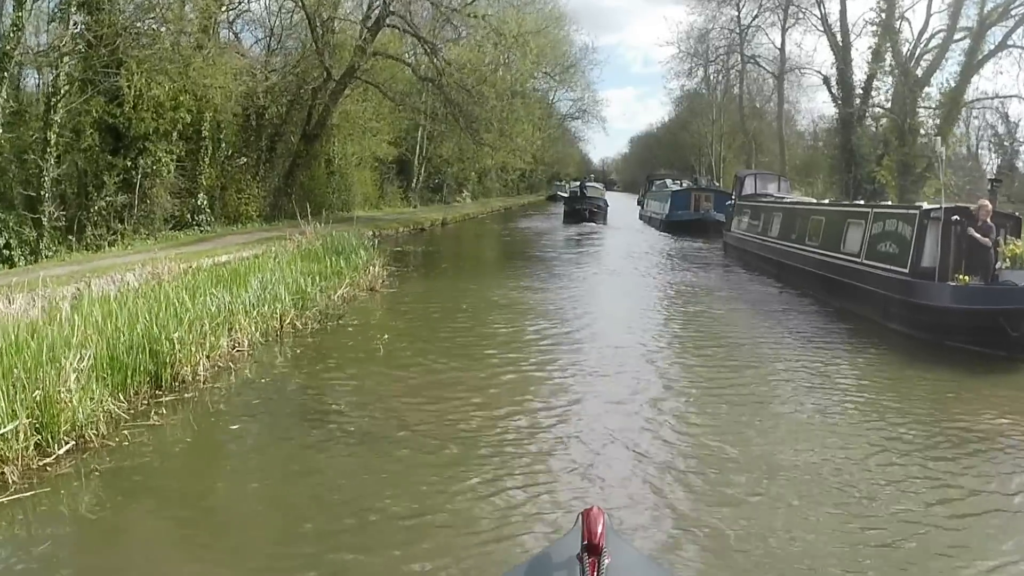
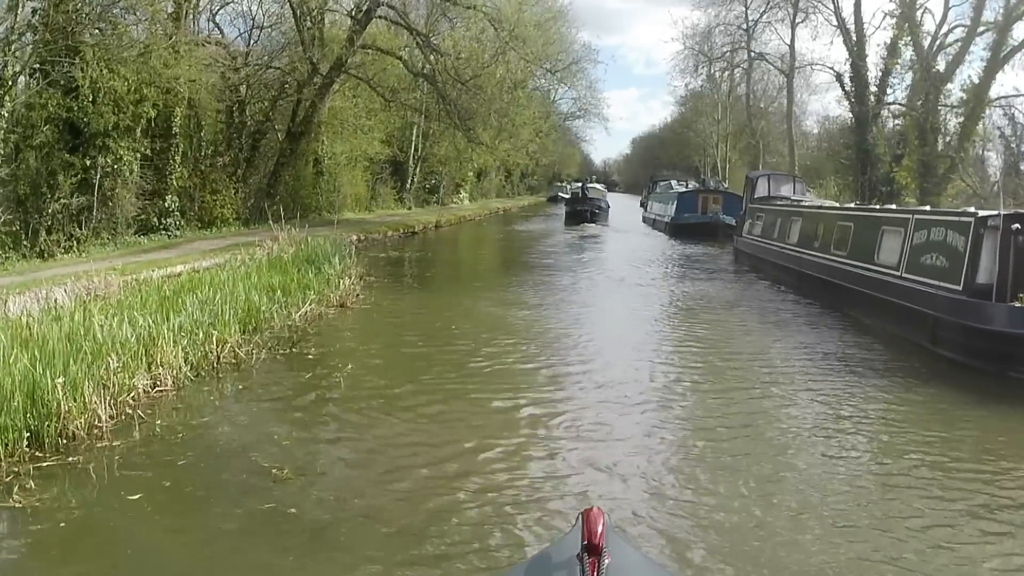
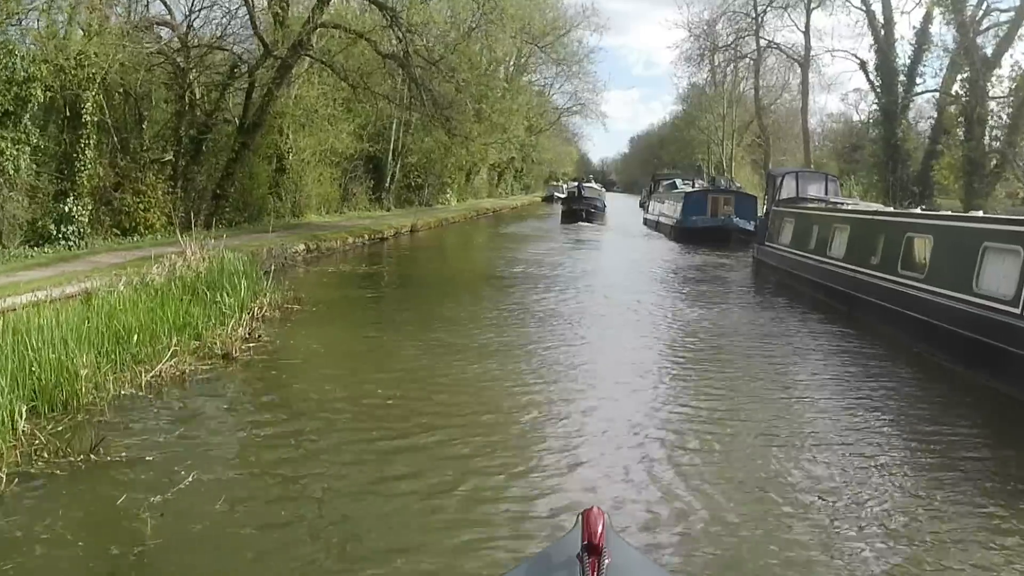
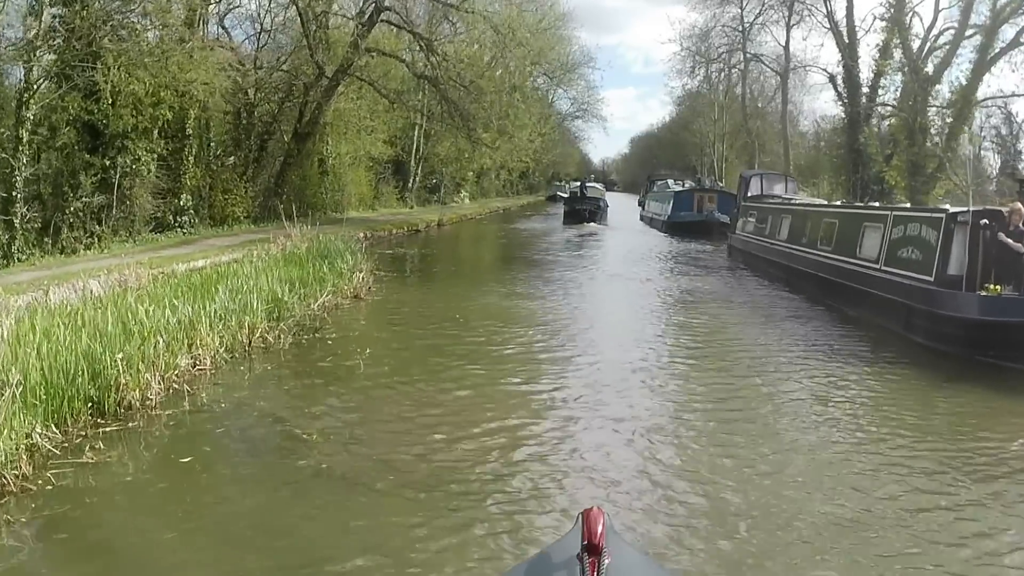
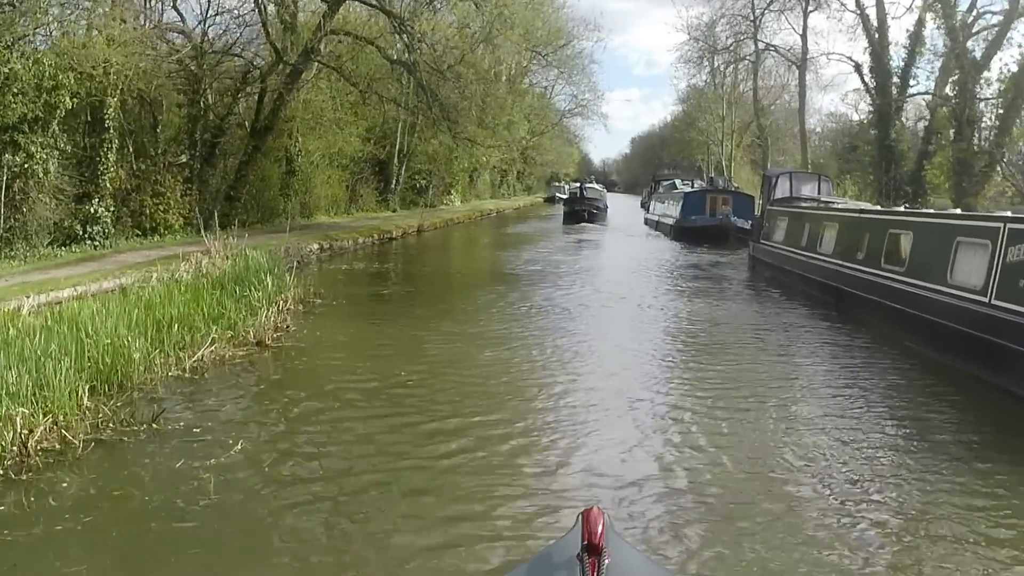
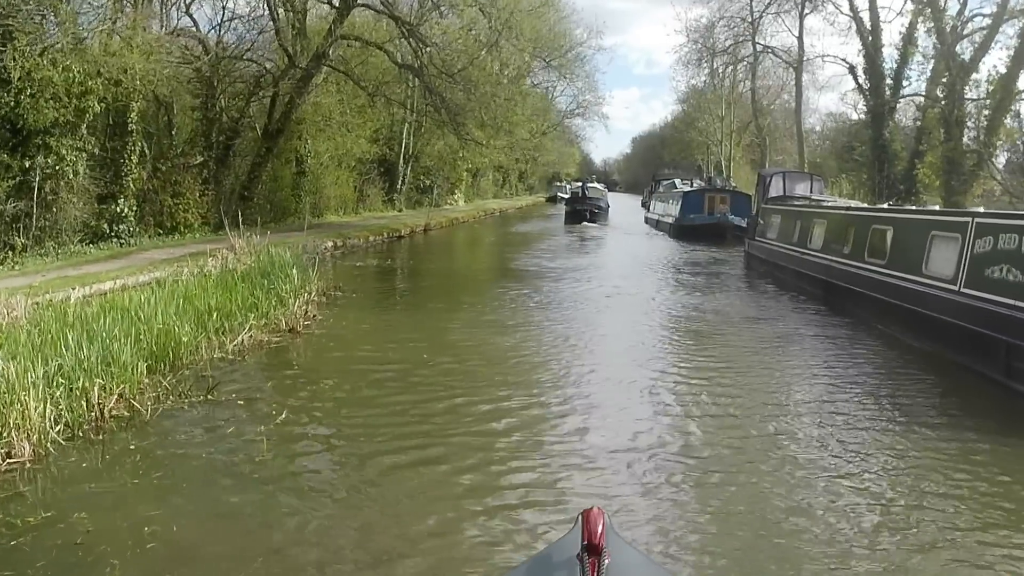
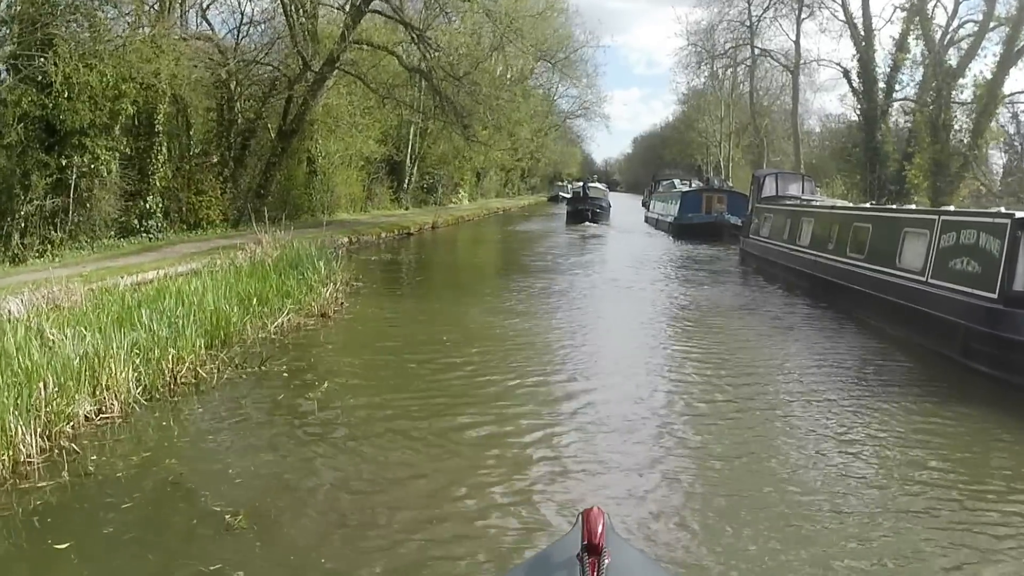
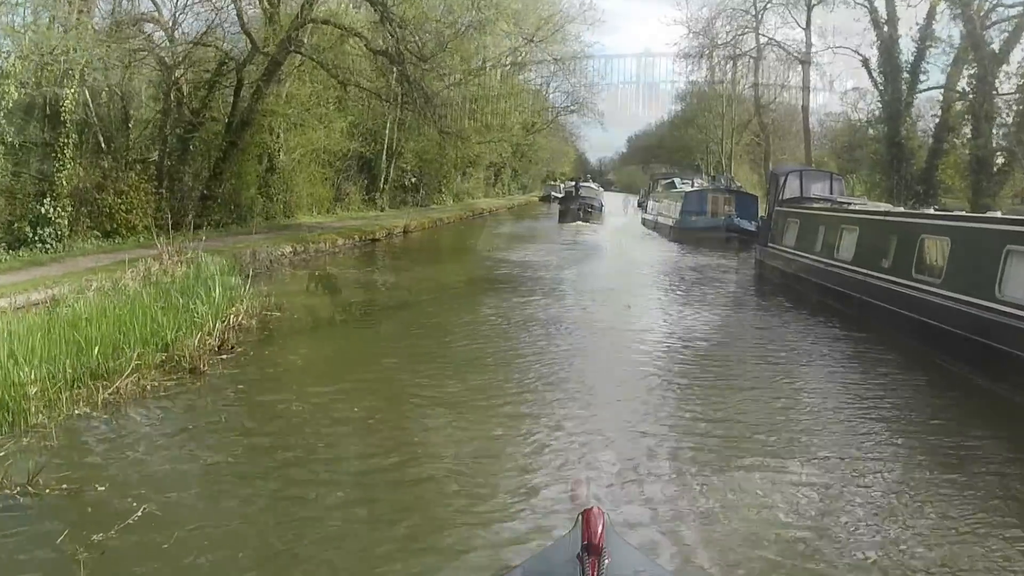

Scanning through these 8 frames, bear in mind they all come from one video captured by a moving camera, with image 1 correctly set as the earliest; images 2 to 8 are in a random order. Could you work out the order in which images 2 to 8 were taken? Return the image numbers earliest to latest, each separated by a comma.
4, 2, 7, 6, 5, 3, 8
